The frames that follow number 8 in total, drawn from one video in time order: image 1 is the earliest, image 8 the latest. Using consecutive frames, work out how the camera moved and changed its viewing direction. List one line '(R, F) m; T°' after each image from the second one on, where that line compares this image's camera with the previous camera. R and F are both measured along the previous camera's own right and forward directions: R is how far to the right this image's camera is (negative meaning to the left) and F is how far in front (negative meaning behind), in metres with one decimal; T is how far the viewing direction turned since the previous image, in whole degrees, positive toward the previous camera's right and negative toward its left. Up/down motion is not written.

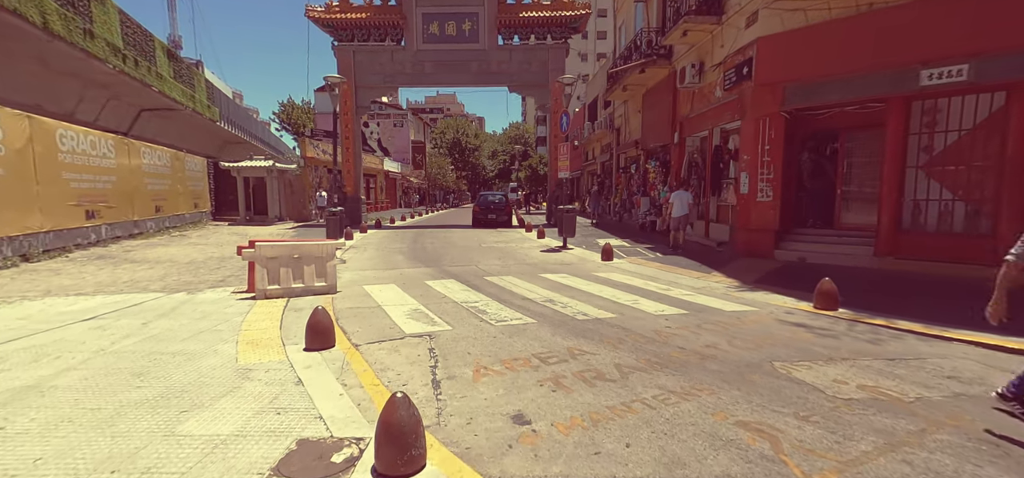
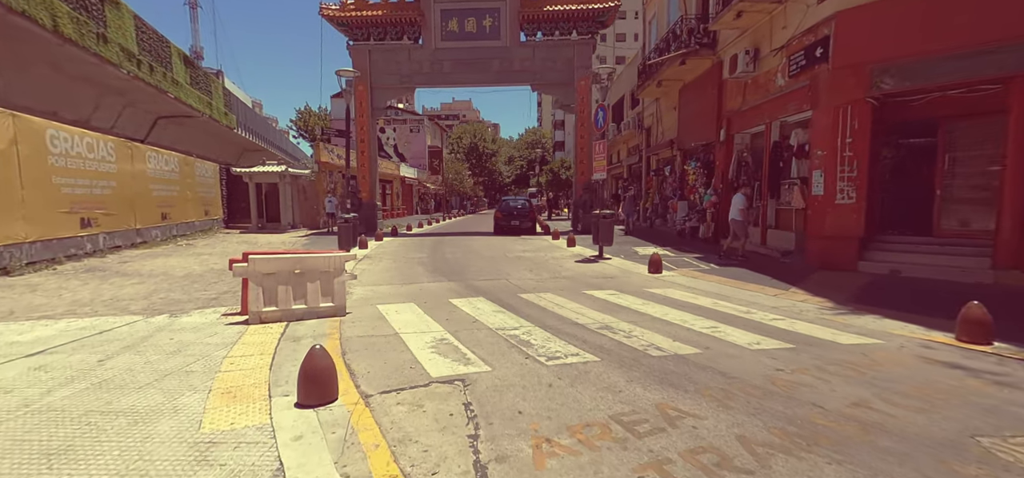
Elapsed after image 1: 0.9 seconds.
(-0.4, +1.4) m; -2°
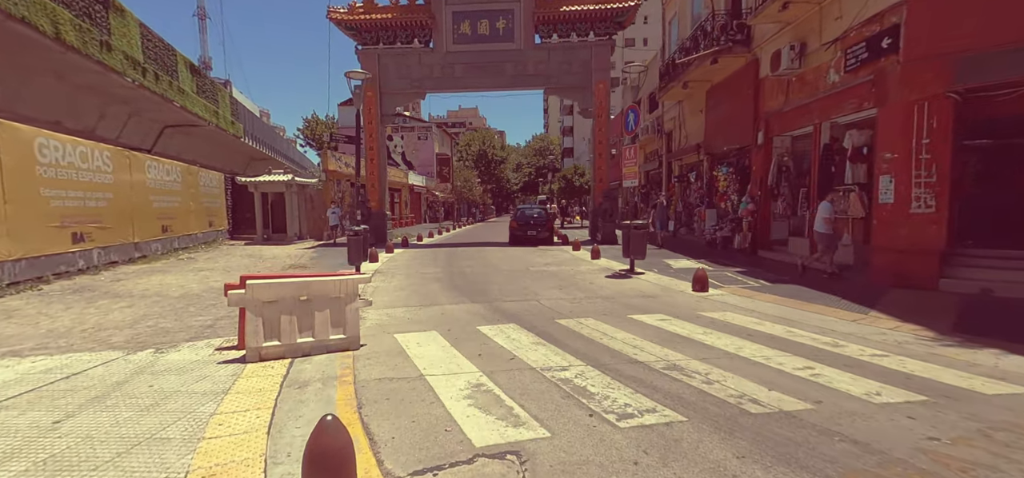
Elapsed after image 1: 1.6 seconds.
(-0.4, +1.0) m; -1°
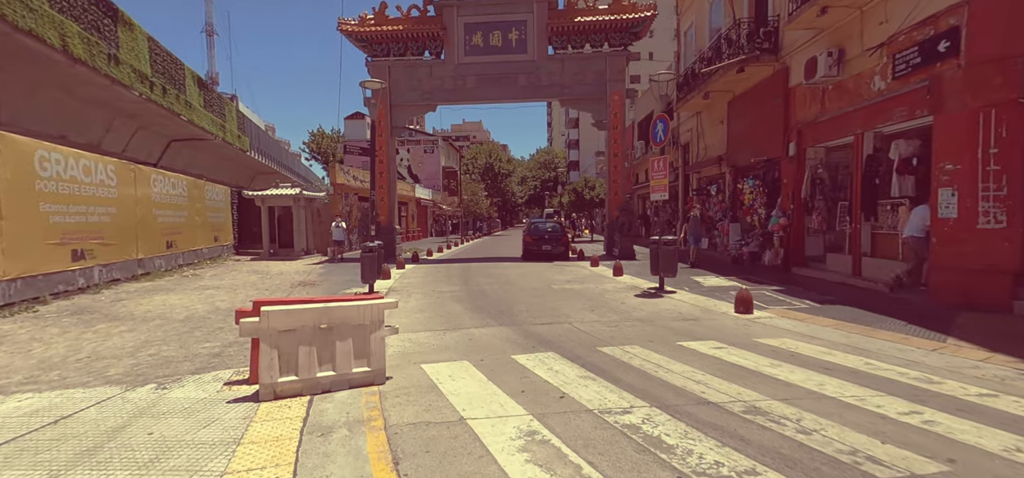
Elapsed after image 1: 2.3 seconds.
(-0.4, +0.6) m; 0°
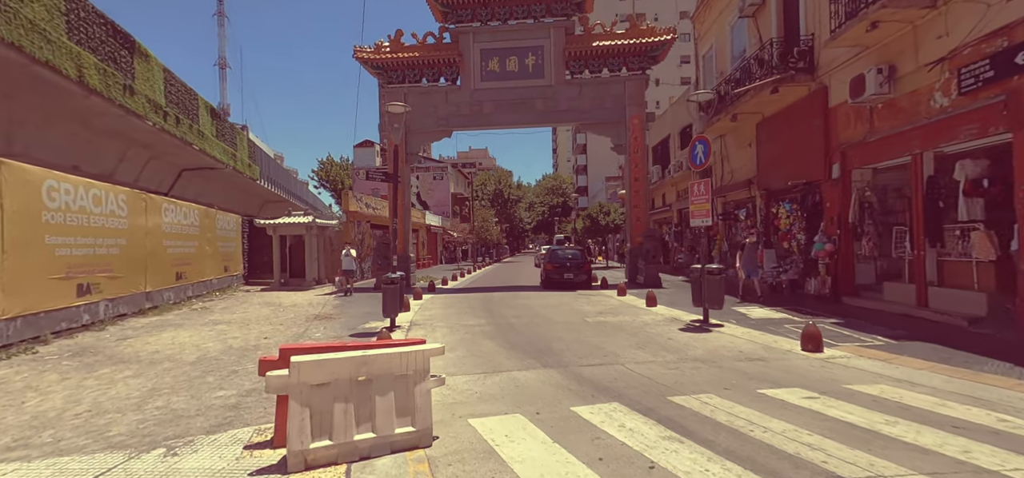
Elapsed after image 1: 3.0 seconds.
(-0.5, +0.7) m; -1°
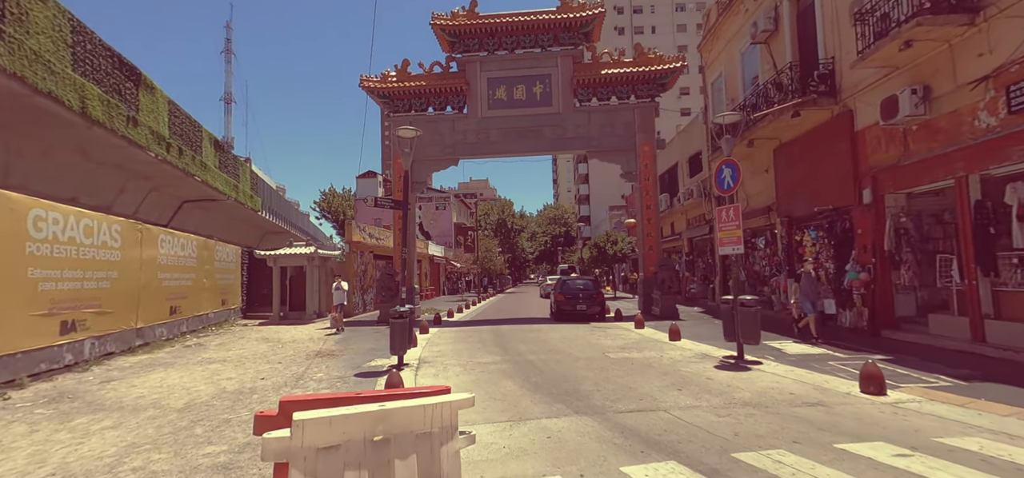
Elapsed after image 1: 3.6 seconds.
(-0.3, +0.7) m; 0°
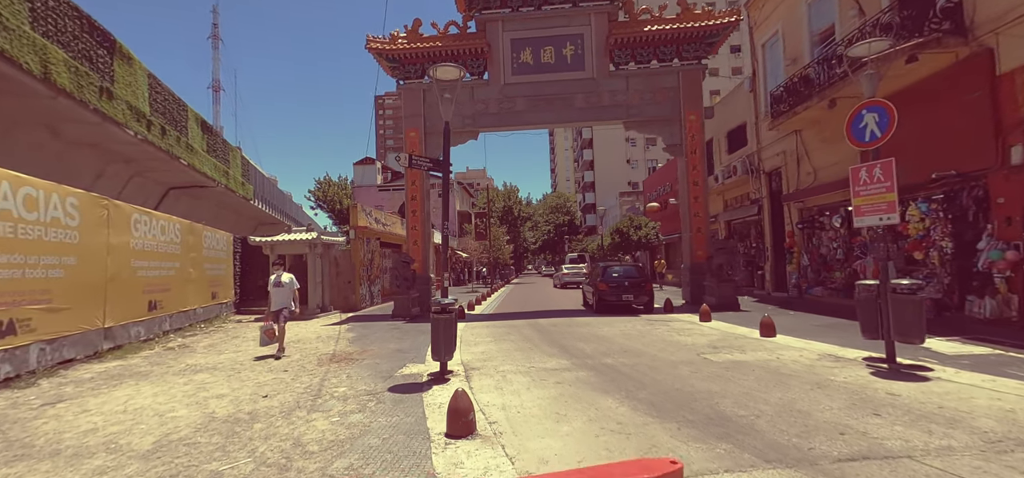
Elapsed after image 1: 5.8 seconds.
(-1.2, +2.3) m; +1°
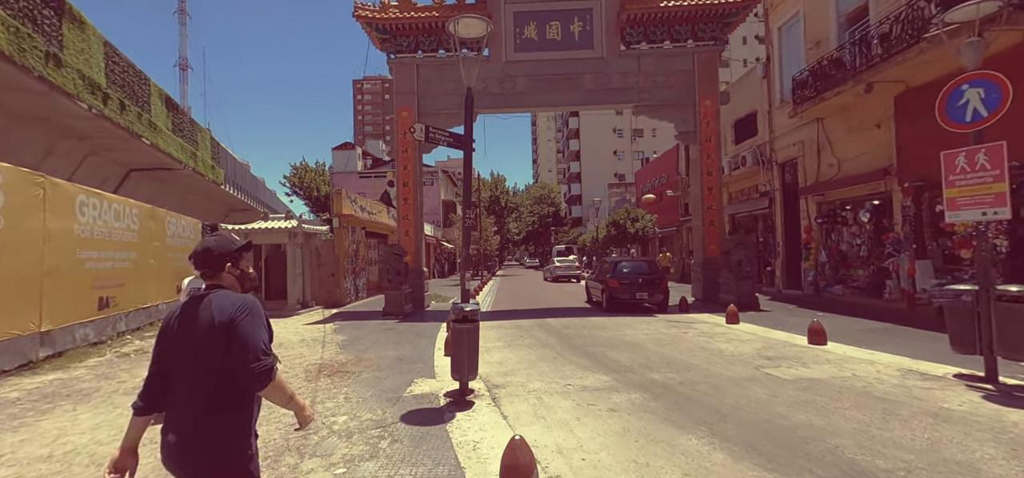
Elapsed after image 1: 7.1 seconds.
(-0.7, +1.4) m; +3°
